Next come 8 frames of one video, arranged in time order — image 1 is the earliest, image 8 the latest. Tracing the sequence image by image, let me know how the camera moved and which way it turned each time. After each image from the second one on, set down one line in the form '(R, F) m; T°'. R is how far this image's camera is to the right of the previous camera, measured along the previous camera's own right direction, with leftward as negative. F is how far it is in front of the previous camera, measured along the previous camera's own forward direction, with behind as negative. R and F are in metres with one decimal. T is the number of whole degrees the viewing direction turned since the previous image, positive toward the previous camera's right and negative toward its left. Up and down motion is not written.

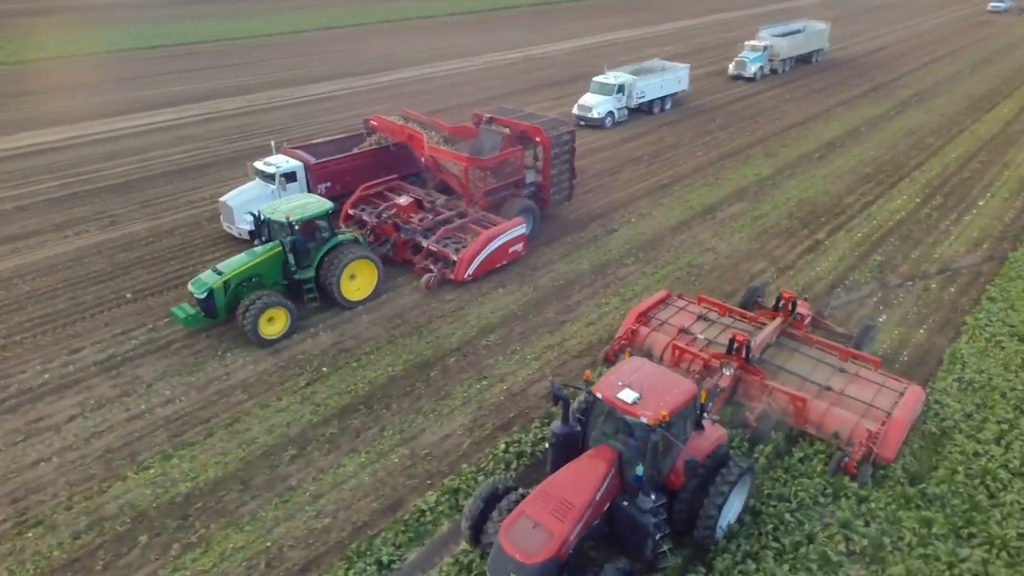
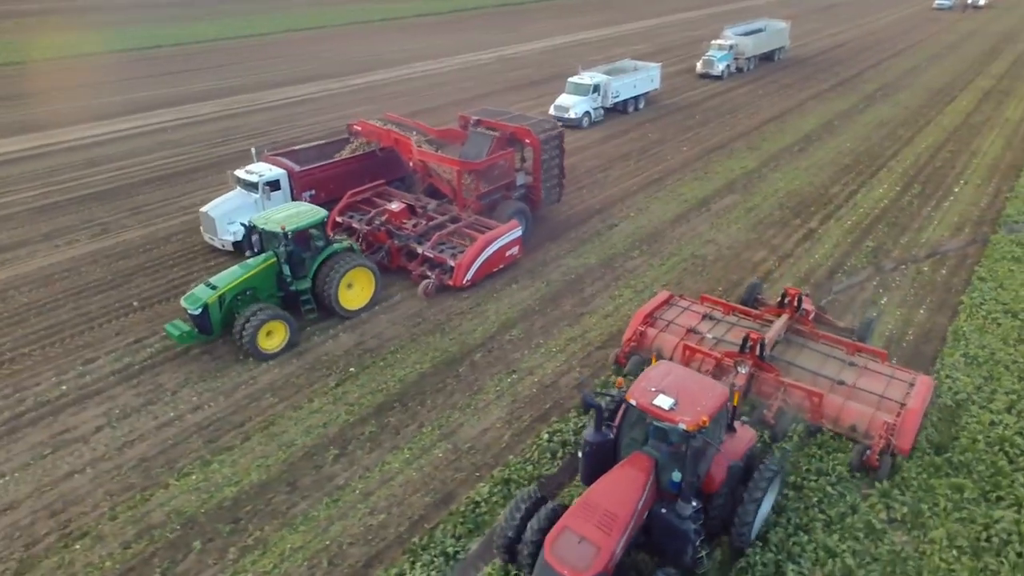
(-1.1, -0.1) m; +3°
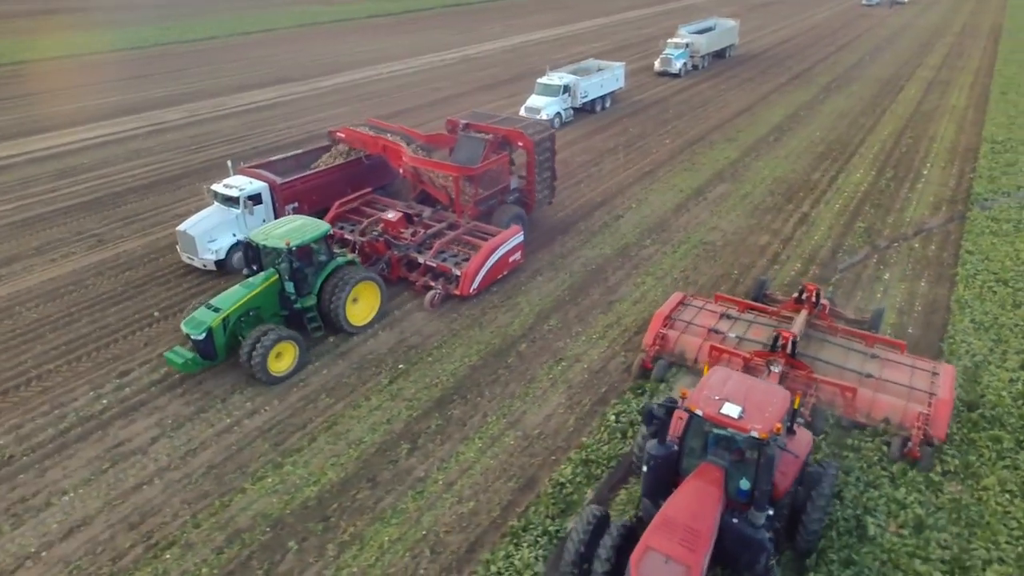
(-1.8, -0.2) m; +4°
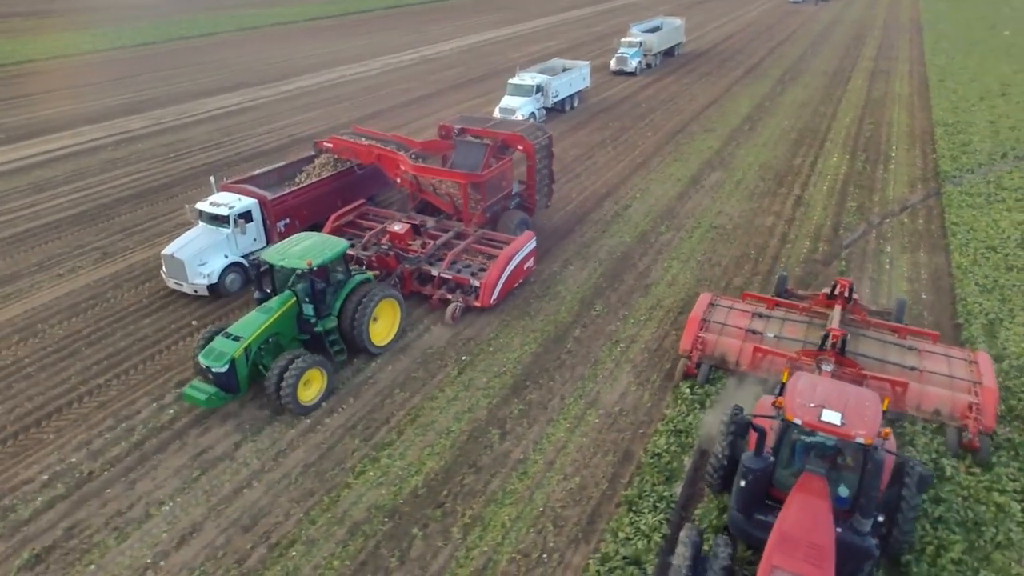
(-2.2, -0.2) m; +5°
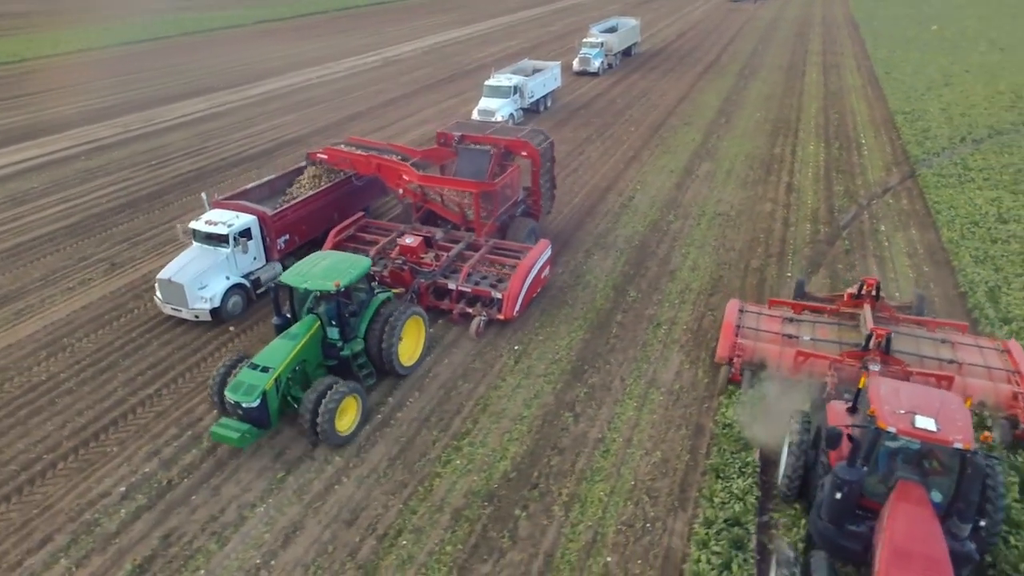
(-1.9, -0.2) m; +5°
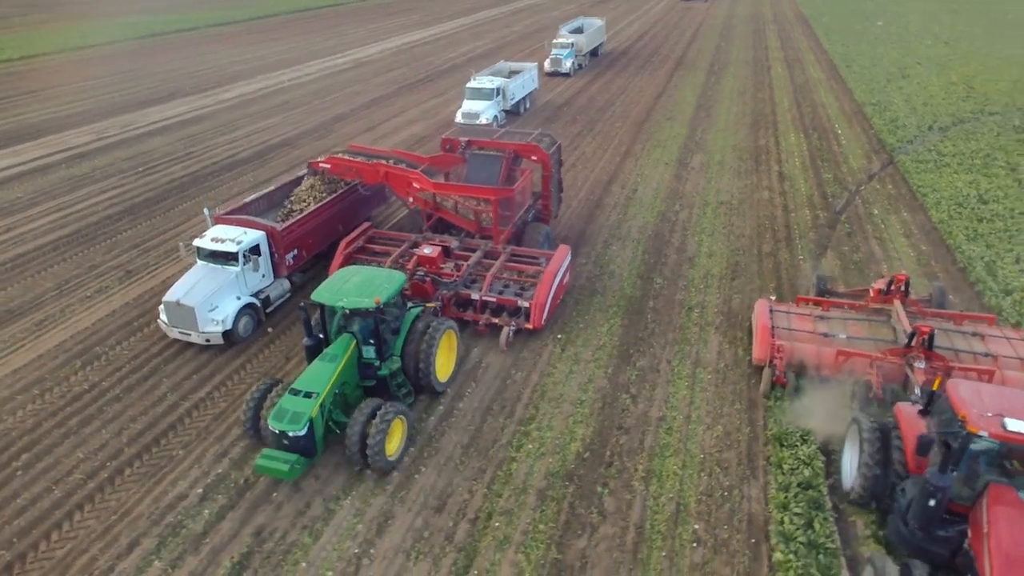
(-1.6, -0.2) m; +4°
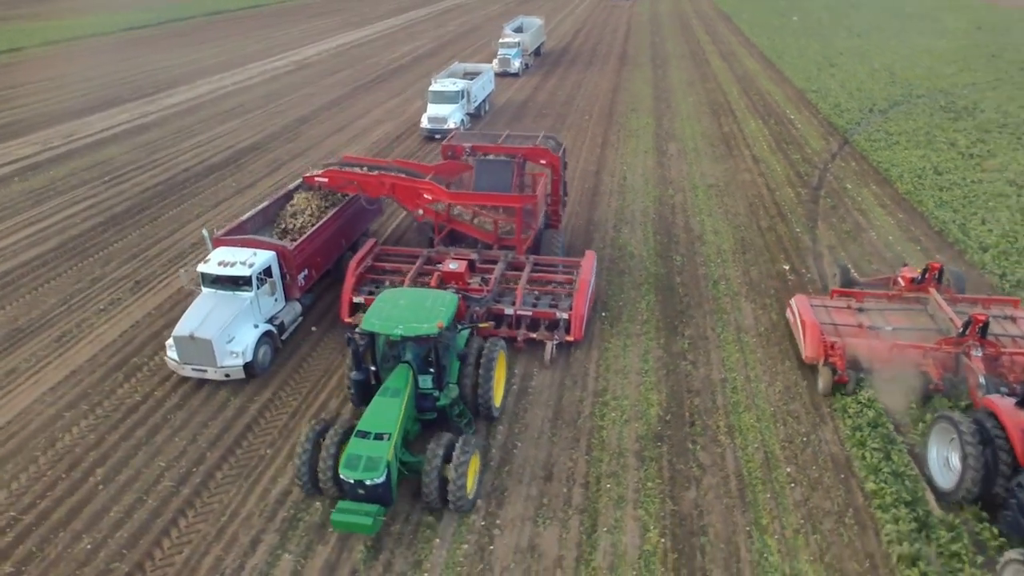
(-2.3, -0.2) m; +6°
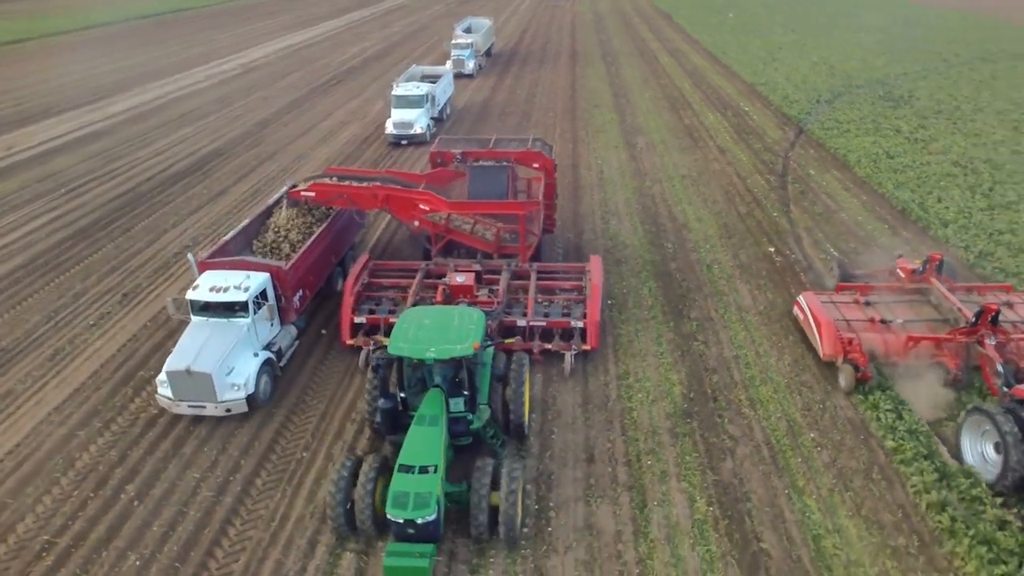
(-1.3, -0.1) m; +5°
